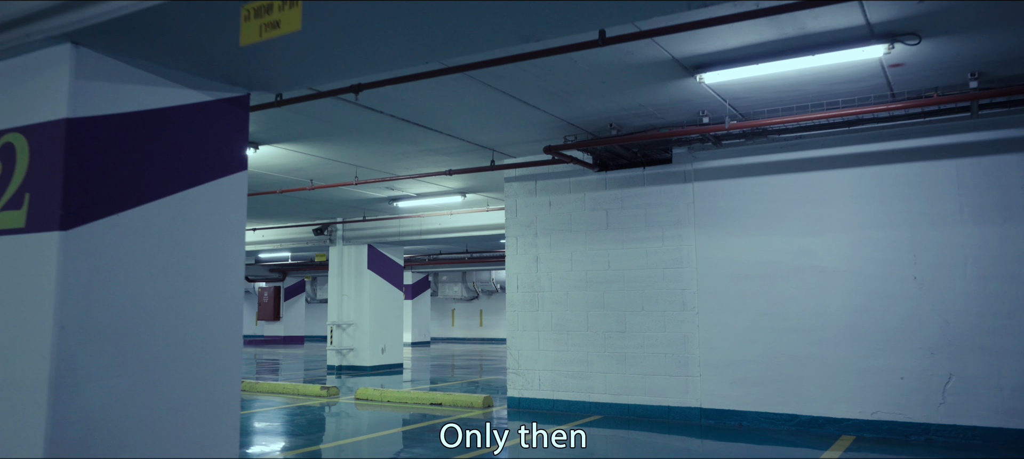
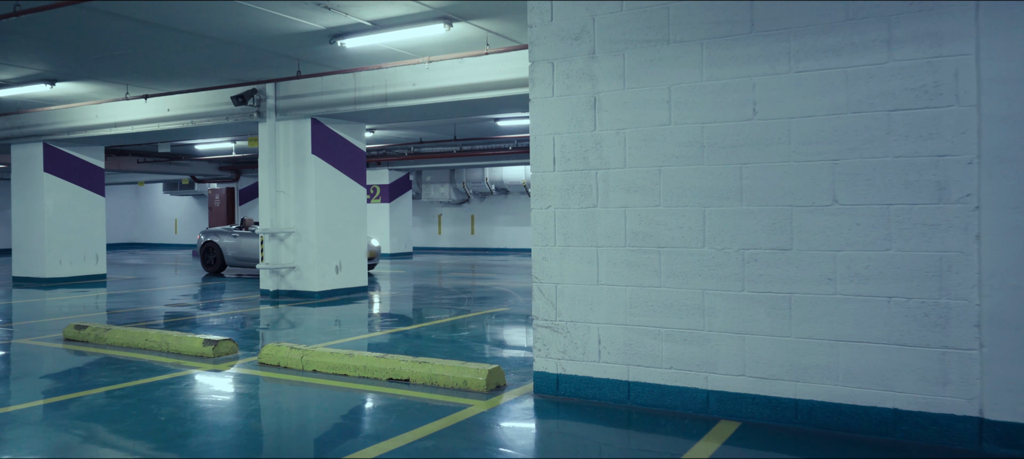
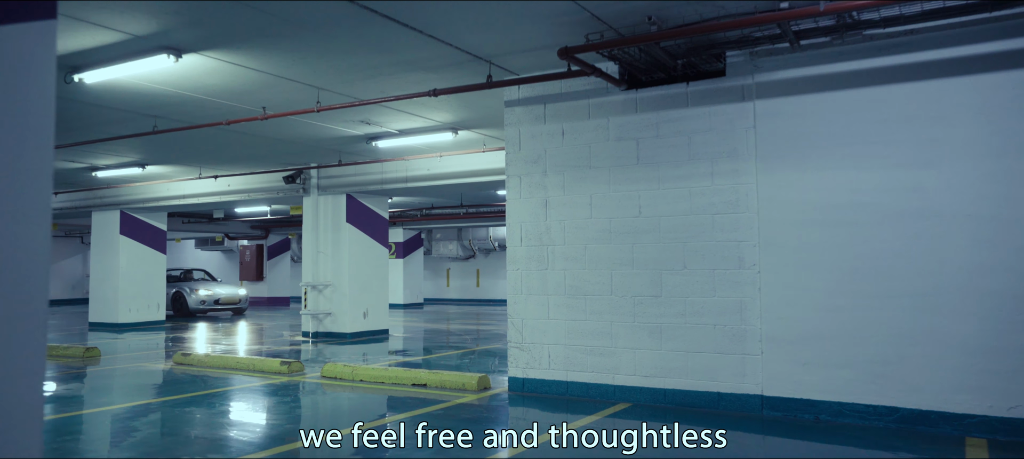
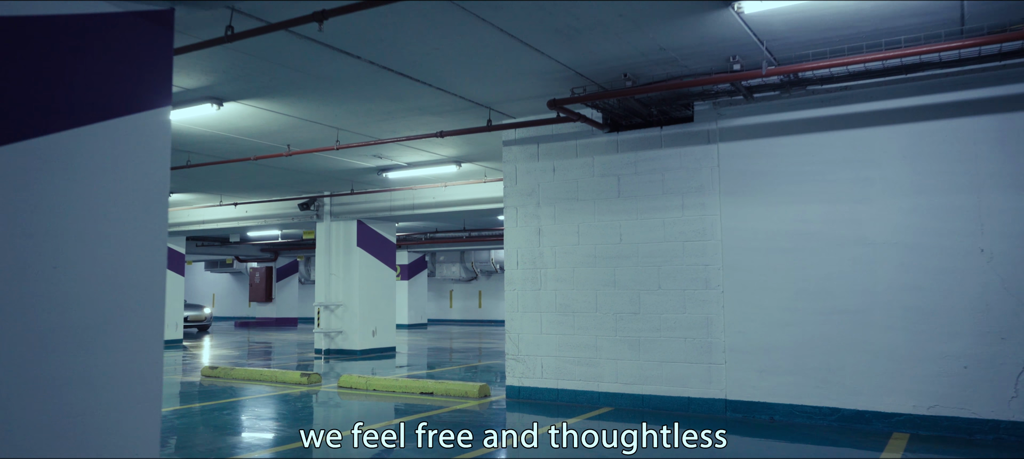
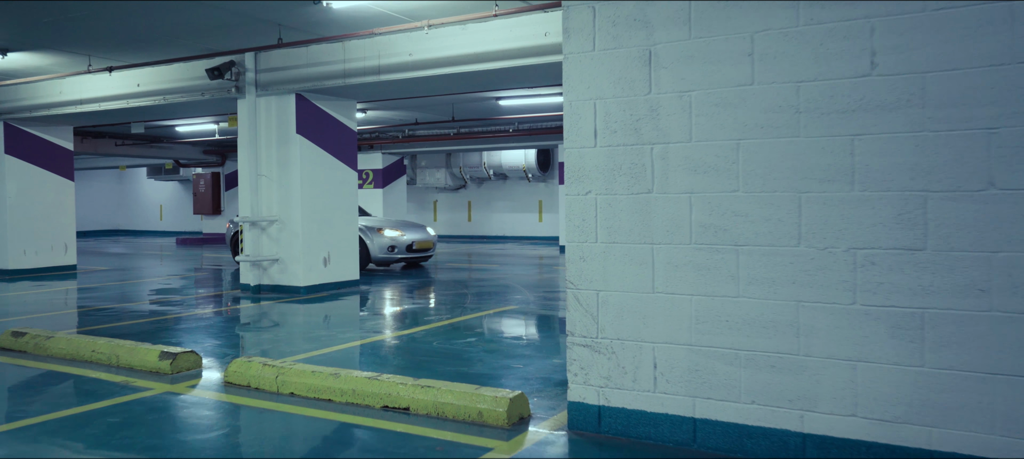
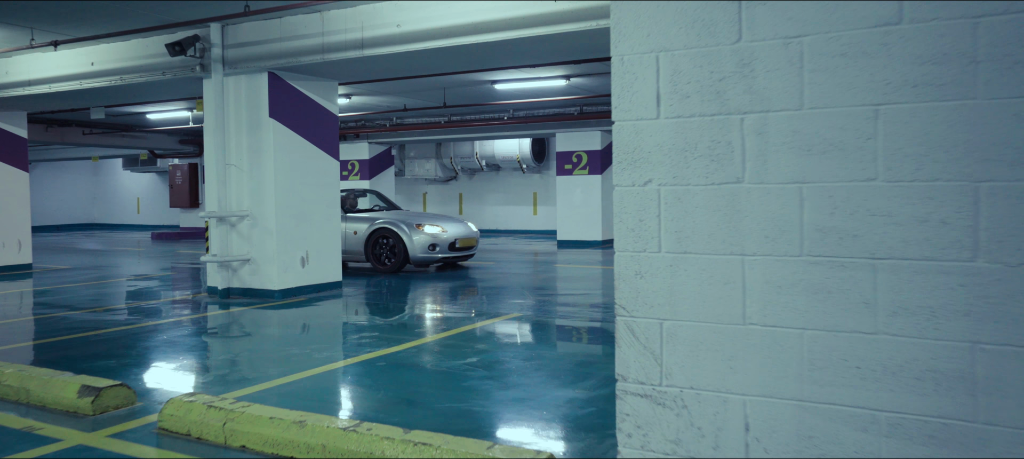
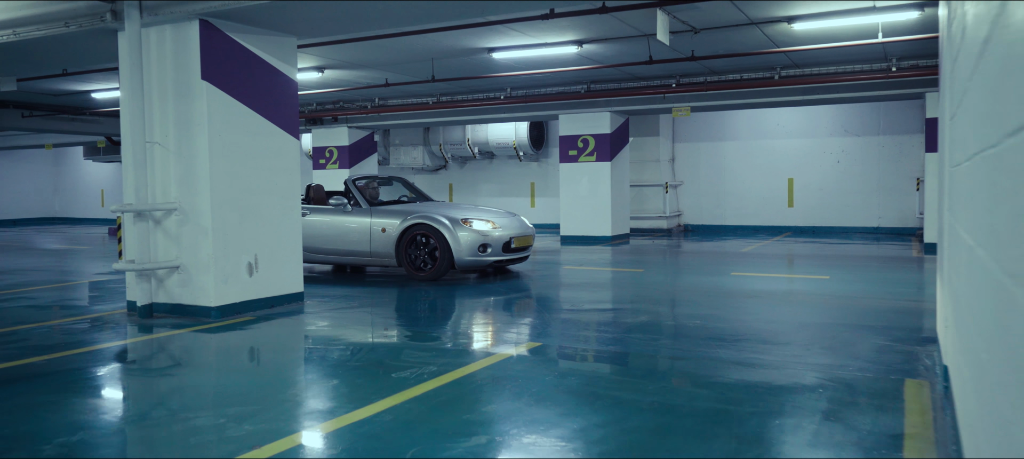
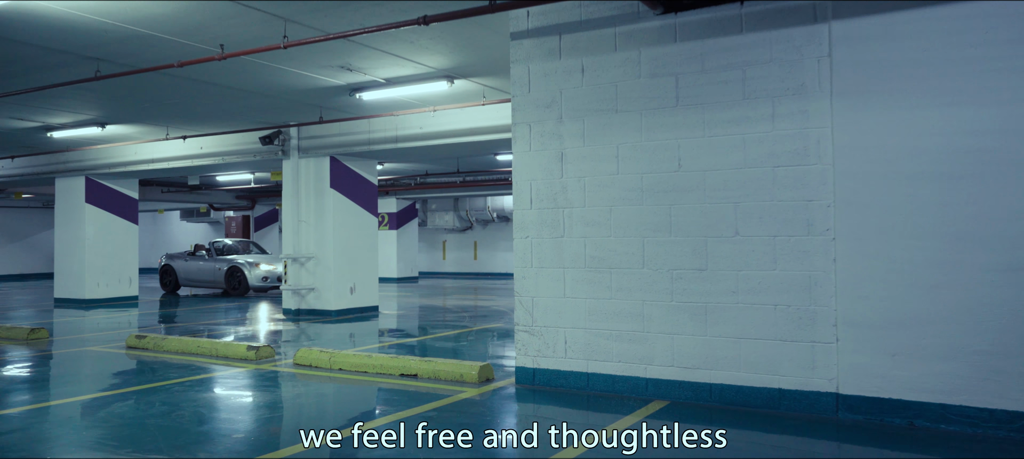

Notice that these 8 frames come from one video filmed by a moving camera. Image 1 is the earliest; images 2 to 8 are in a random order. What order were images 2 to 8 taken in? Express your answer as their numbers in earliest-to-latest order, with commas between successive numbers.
4, 3, 8, 2, 5, 6, 7
